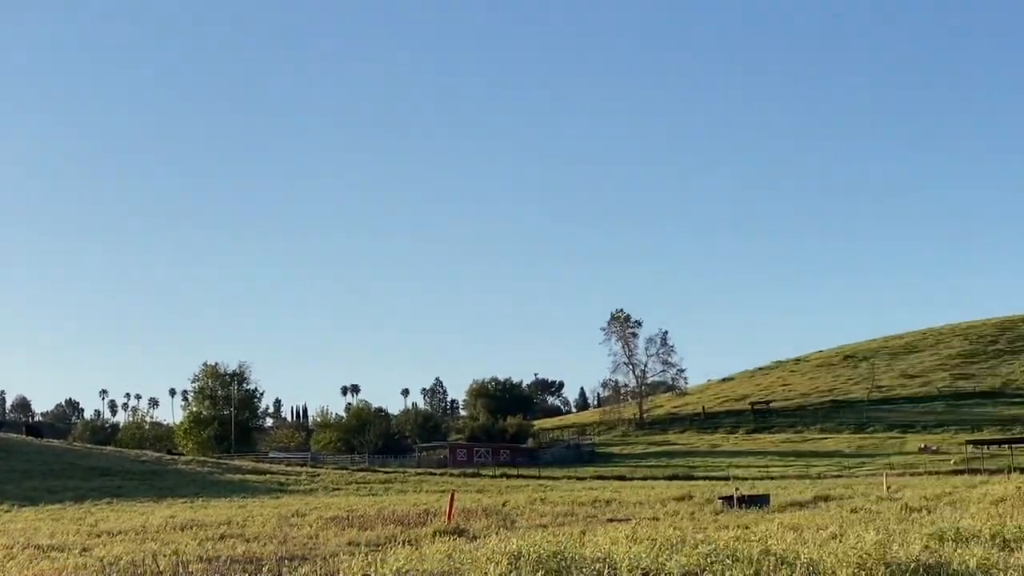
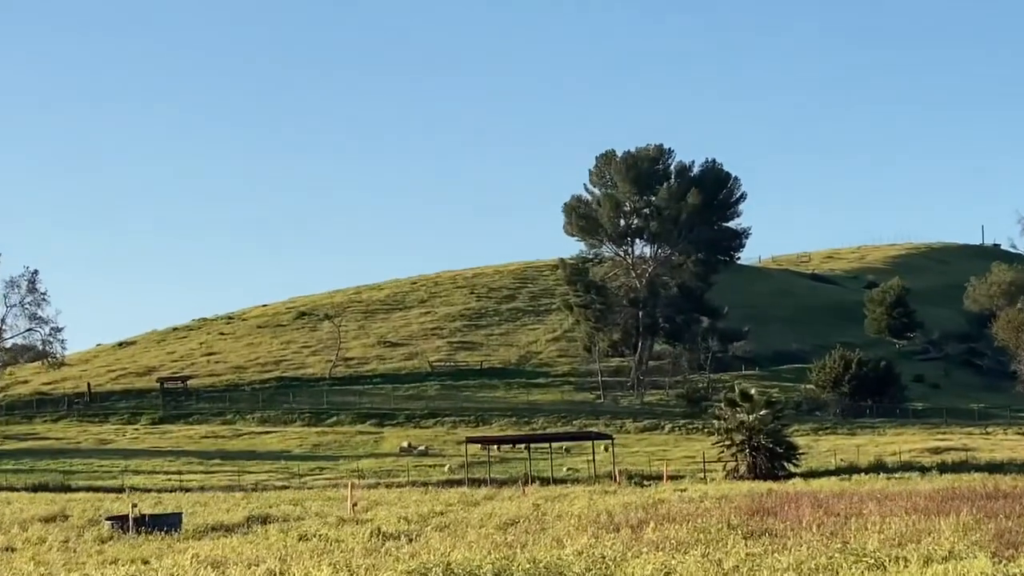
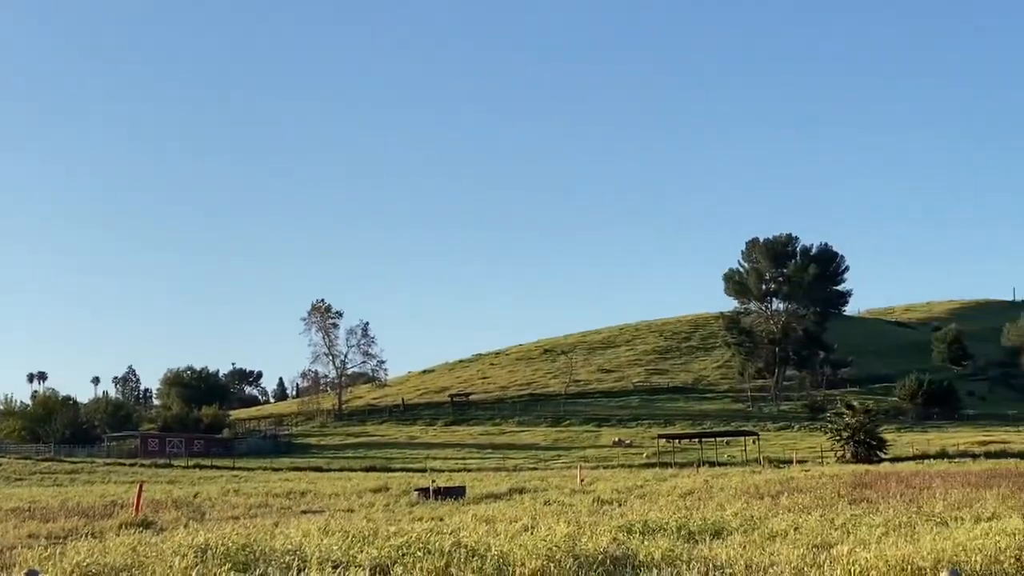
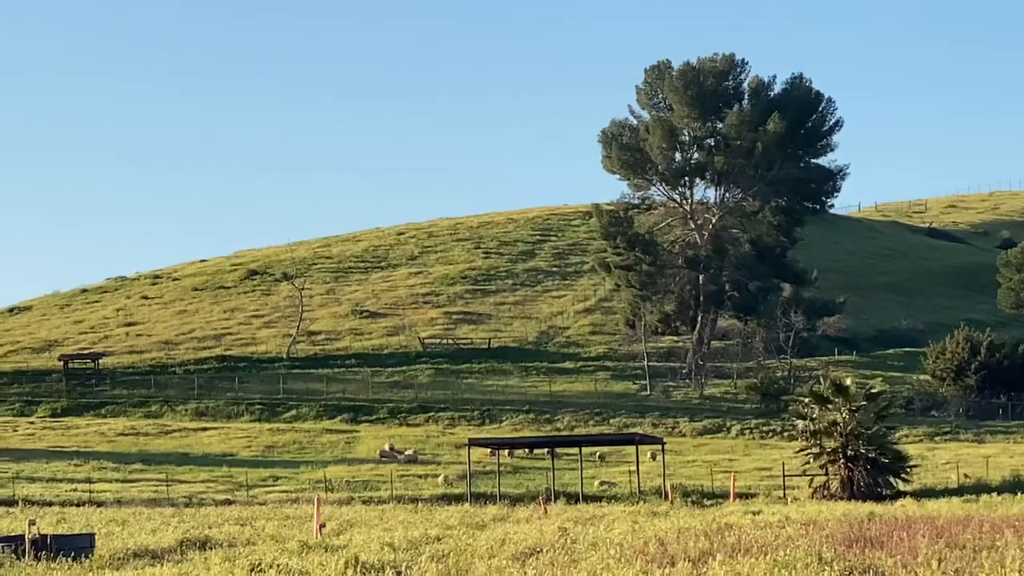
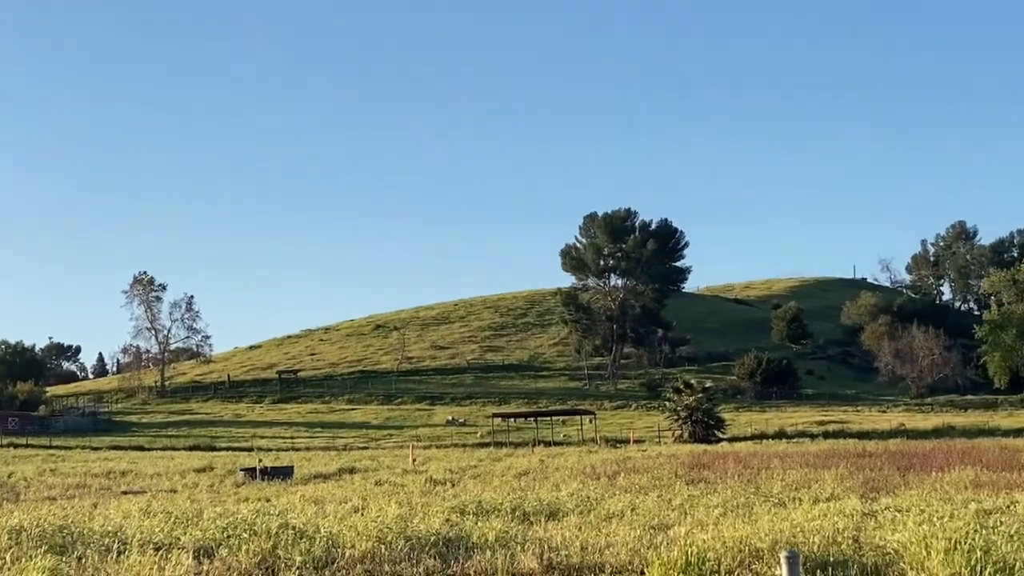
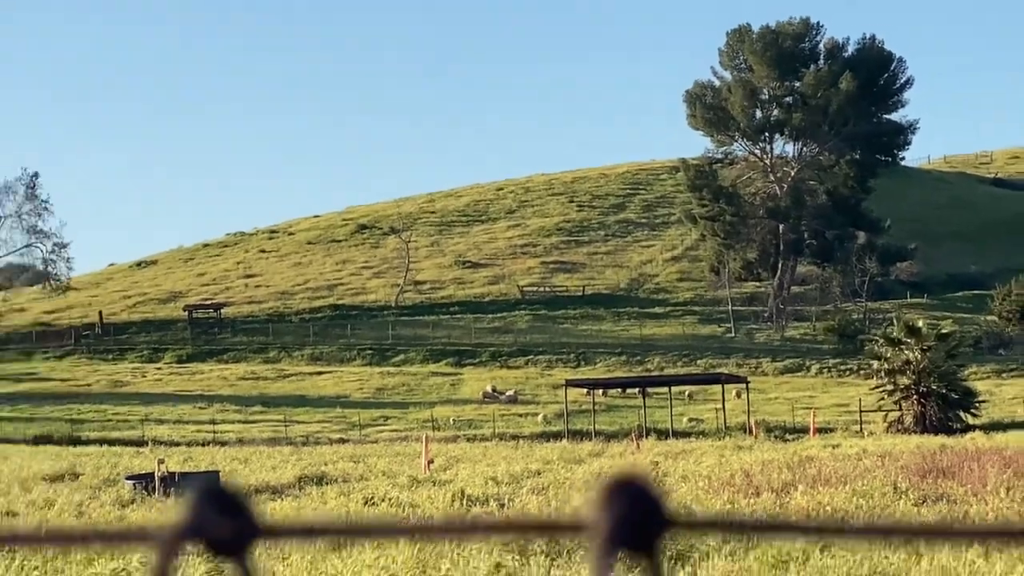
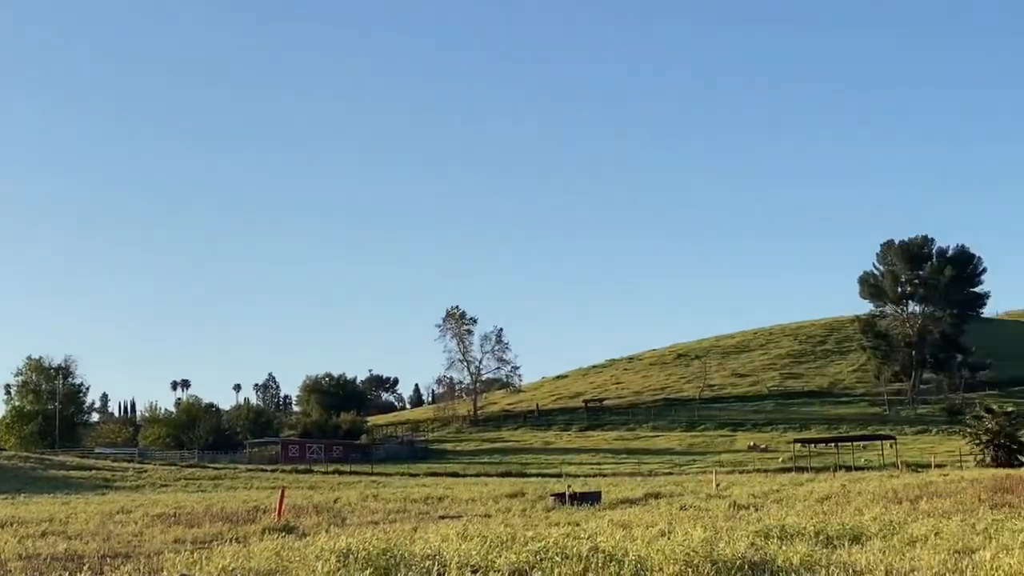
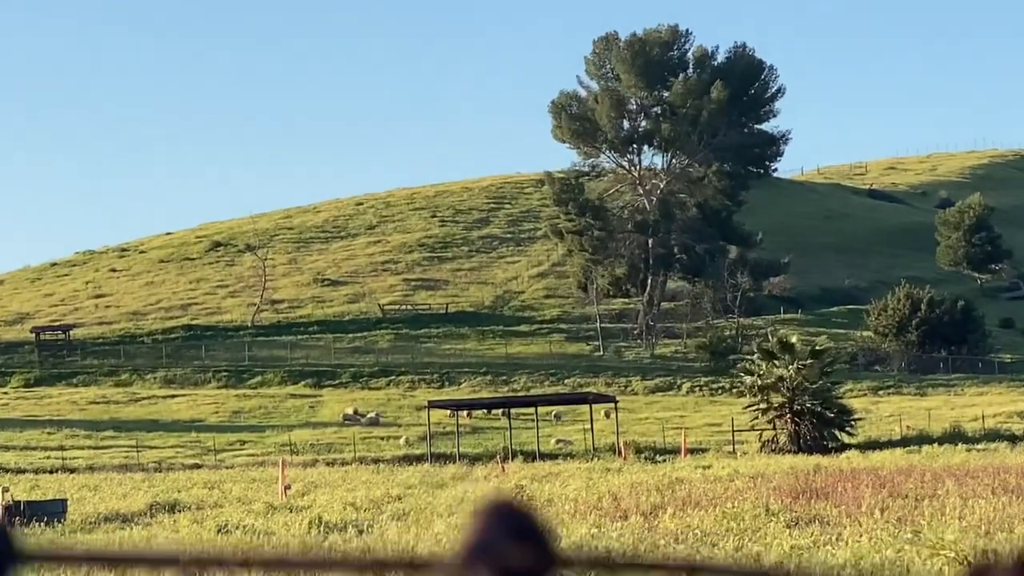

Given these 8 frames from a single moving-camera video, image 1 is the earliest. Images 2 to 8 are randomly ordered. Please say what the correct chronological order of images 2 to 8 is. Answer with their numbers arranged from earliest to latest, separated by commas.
7, 3, 5, 2, 8, 4, 6
